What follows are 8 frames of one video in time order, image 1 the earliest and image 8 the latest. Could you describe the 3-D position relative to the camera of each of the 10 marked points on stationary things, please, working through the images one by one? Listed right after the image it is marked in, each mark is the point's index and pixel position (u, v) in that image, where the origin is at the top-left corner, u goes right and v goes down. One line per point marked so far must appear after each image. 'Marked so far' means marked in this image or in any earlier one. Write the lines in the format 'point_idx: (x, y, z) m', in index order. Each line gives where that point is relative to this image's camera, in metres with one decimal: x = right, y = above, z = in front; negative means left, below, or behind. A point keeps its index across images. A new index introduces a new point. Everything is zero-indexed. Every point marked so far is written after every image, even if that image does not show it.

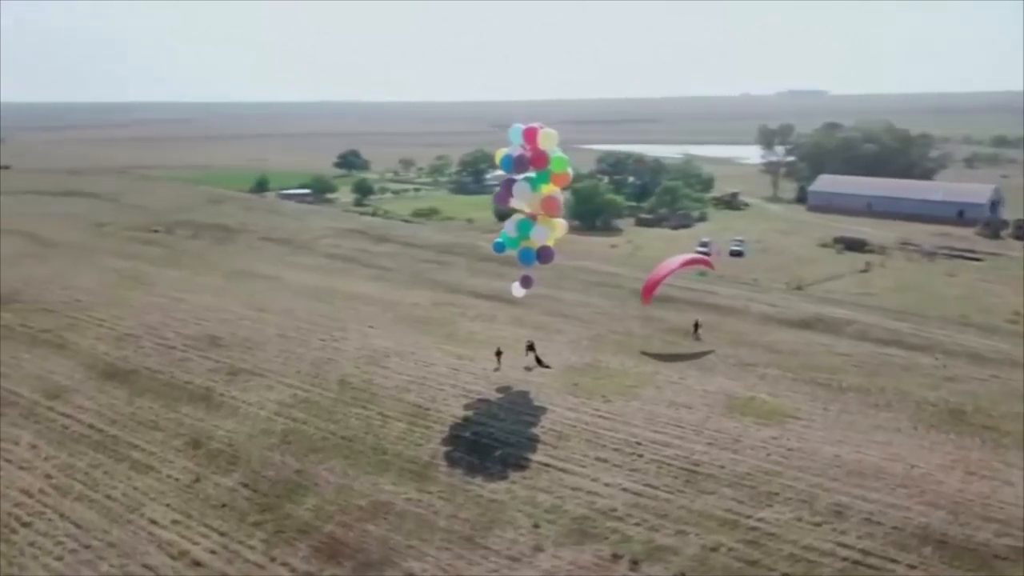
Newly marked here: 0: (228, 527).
0: (-4.3, -3.6, +12.6) m
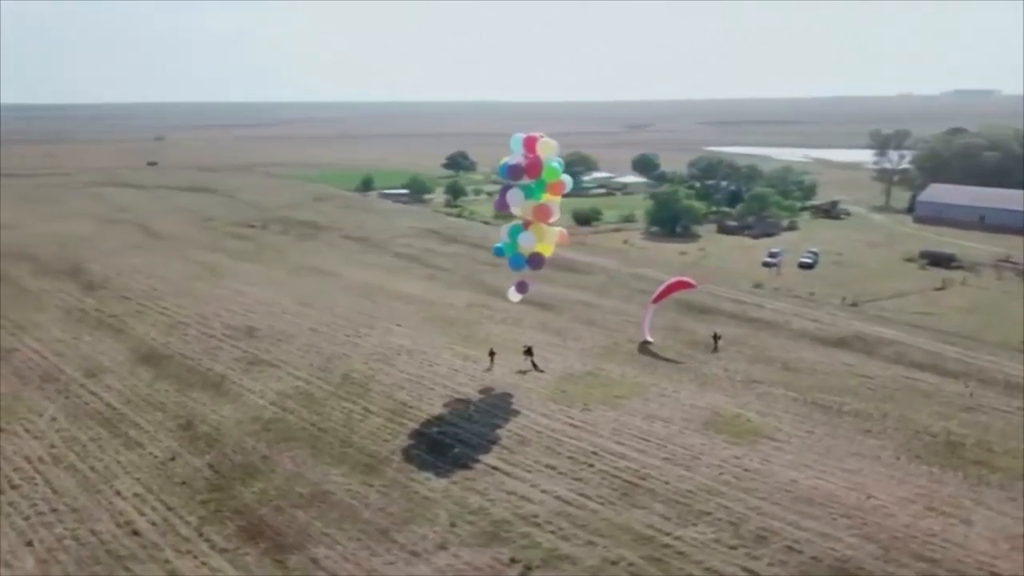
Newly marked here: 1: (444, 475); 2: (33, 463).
0: (-5.6, -3.6, +13.9) m
1: (-1.4, -3.4, +15.3) m
2: (-8.8, -3.2, +15.4) m
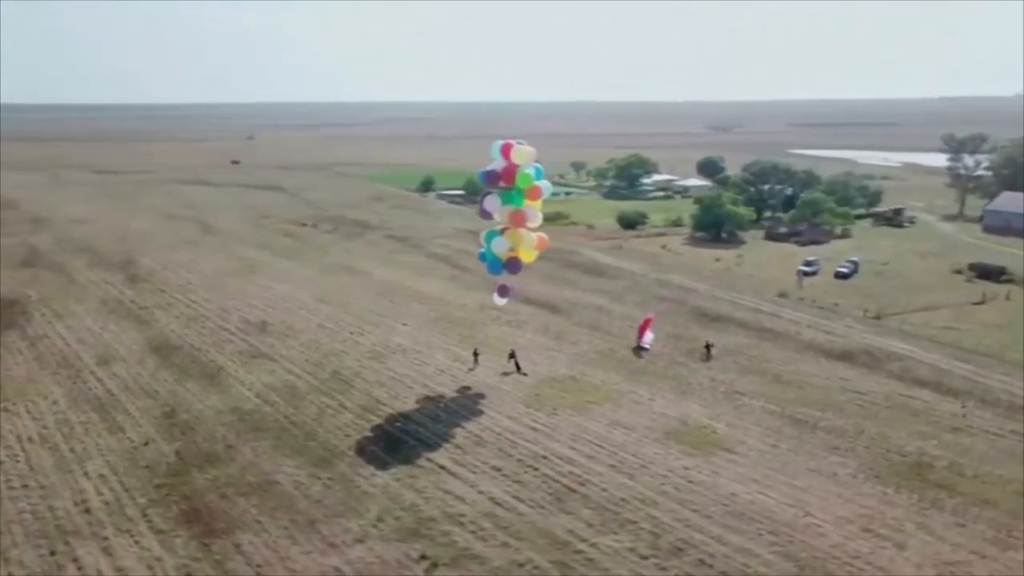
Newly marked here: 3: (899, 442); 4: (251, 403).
0: (-6.8, -3.5, +14.9) m
1: (-2.4, -3.4, +15.8) m
2: (-9.8, -3.1, +16.7) m
3: (+8.1, -3.2, +17.4) m
4: (-6.0, -2.6, +19.1) m
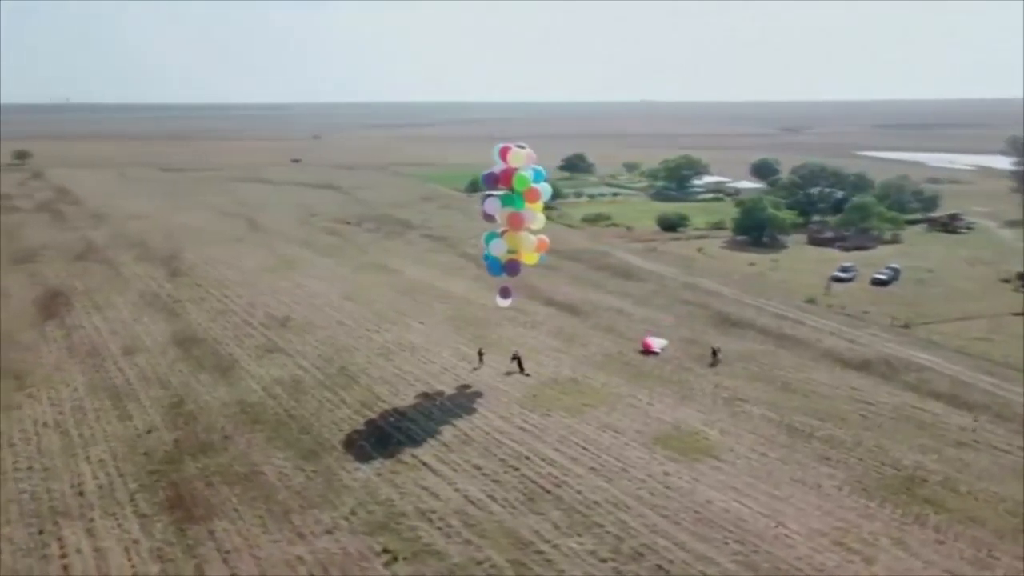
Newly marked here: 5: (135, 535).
0: (-7.2, -3.4, +15.6) m
1: (-2.8, -3.4, +16.2) m
2: (-10.1, -2.9, +17.6) m
3: (+7.8, -3.4, +16.9) m
4: (-6.1, -2.6, +19.7) m
5: (-6.0, -4.0, +13.3) m
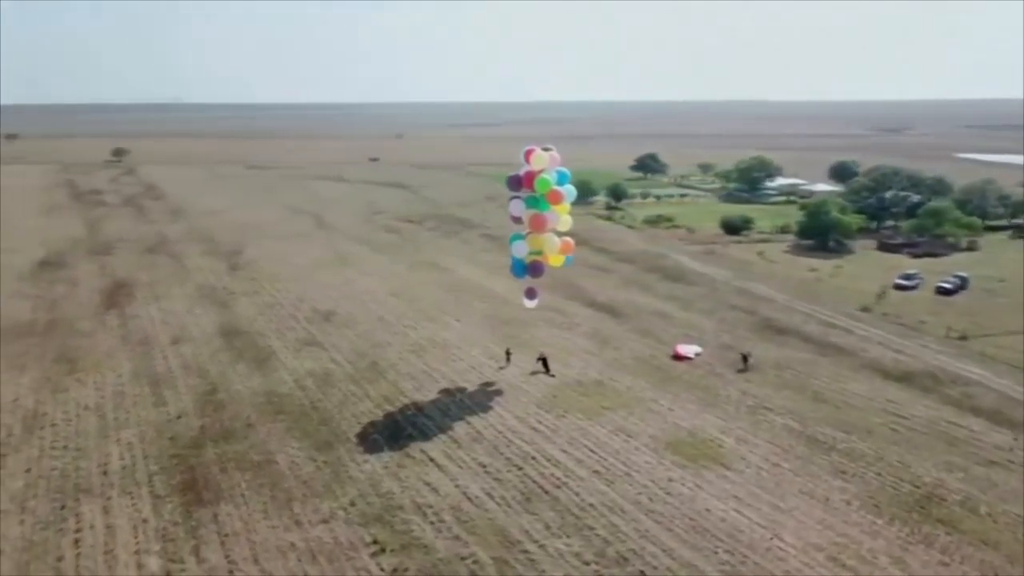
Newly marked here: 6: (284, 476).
0: (-7.1, -3.3, +16.4) m
1: (-2.7, -3.3, +16.6) m
2: (-9.8, -2.7, +18.8) m
3: (+8.0, -3.6, +16.3) m
4: (-5.6, -2.4, +20.4) m
5: (-6.2, -3.8, +14.0) m
6: (-4.2, -3.5, +15.6) m
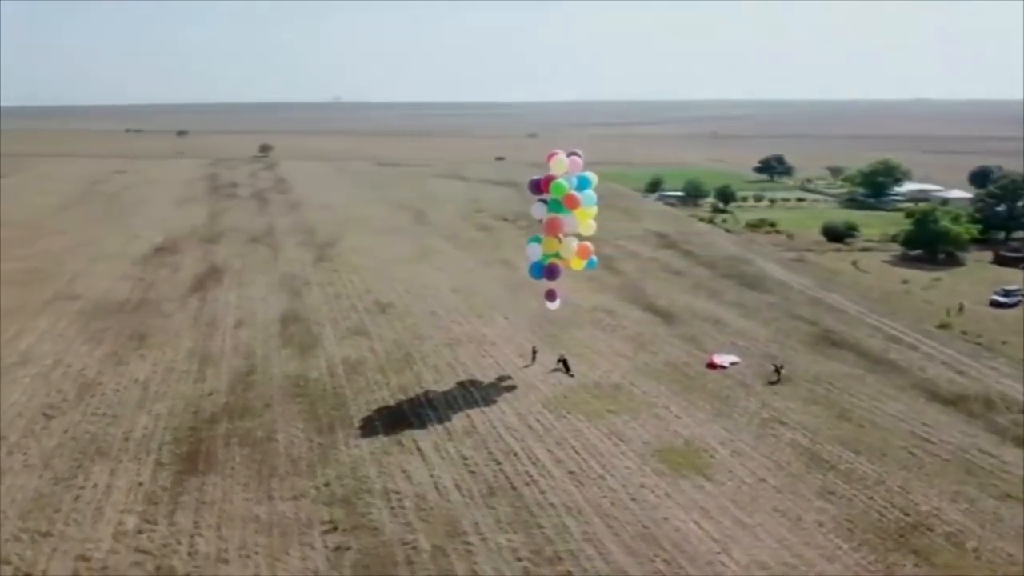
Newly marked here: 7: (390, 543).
0: (-7.3, -3.0, +18.0) m
1: (-3.0, -3.2, +17.4) m
2: (-9.5, -2.3, +20.8) m
3: (+7.4, -3.9, +15.2) m
4: (-5.1, -2.2, +21.7) m
5: (-6.9, -3.5, +15.5) m
6: (-4.7, -3.3, +16.7) m
7: (-1.9, -4.1, +13.5) m
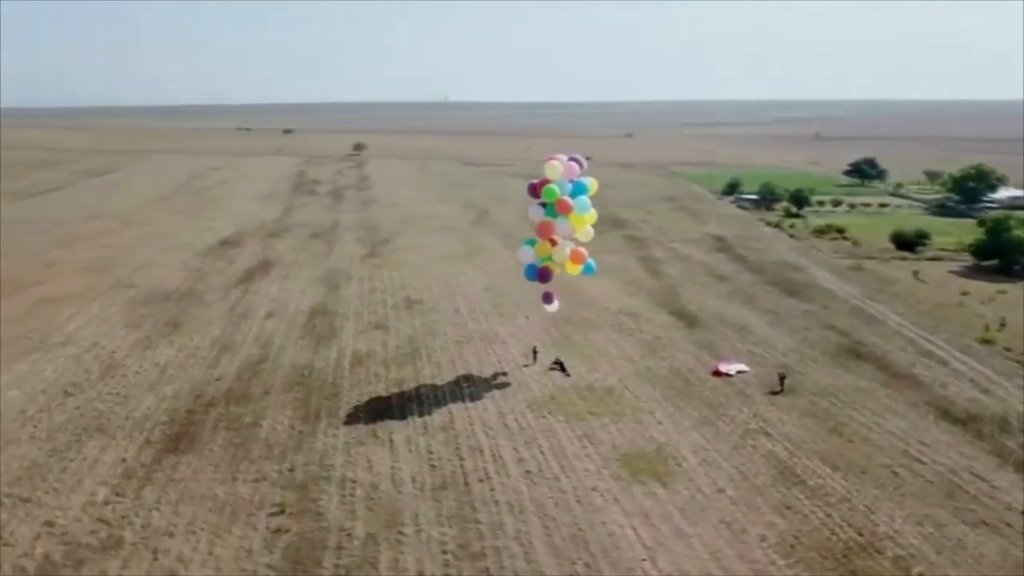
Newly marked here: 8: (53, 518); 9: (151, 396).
0: (-7.8, -2.7, +19.2) m
1: (-3.6, -3.1, +18.0) m
2: (-9.6, -2.0, +22.2) m
3: (+6.5, -4.1, +14.6) m
4: (-5.1, -2.0, +22.5) m
5: (-7.7, -3.3, +16.6) m
6: (-5.3, -3.2, +17.5) m
7: (-3.0, -4.0, +14.0) m
8: (-7.8, -3.9, +14.1) m
9: (-8.6, -2.6, +19.9) m
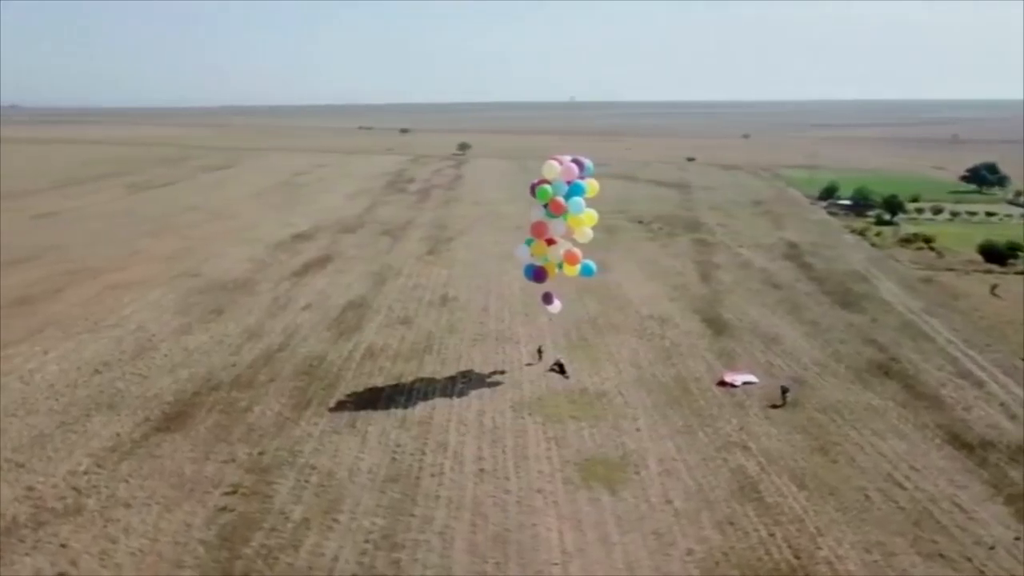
0: (-8.1, -2.5, +20.5) m
1: (-4.1, -3.0, +18.8) m
2: (-9.5, -1.7, +23.8) m
3: (+5.3, -4.3, +13.9) m
4: (-4.9, -1.9, +23.4) m
5: (-8.4, -3.1, +18.0) m
6: (-6.0, -3.0, +18.5) m
7: (-4.2, -3.9, +14.7) m
8: (-8.9, -3.6, +15.5) m
9: (-8.8, -2.3, +21.3) m
